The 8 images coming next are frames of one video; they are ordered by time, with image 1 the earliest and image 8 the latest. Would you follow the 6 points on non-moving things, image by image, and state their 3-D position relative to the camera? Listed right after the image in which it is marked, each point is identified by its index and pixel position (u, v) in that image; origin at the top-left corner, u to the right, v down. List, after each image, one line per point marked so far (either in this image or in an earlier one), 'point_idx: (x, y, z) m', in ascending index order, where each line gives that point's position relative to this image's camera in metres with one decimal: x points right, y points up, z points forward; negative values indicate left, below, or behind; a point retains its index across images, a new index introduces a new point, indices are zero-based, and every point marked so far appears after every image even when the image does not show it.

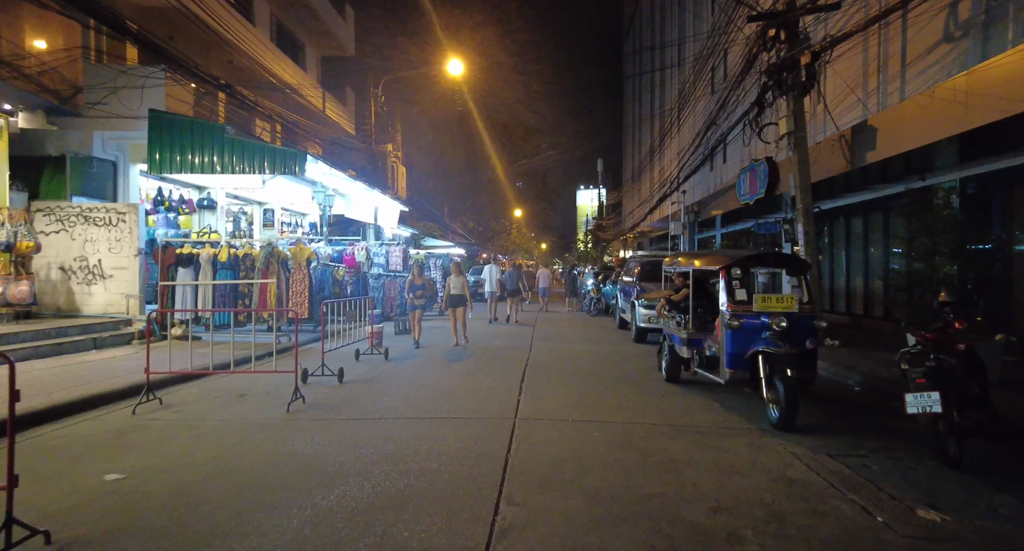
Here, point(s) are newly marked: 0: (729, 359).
0: (+2.4, -0.9, +6.1) m
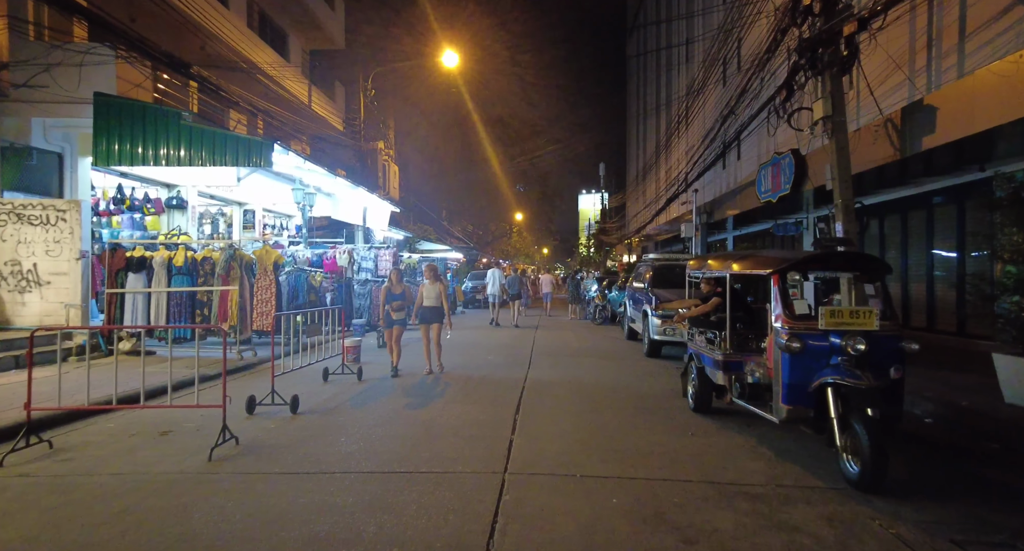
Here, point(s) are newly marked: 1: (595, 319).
0: (+2.3, -1.0, +4.6) m
1: (+2.8, -1.5, +18.9) m
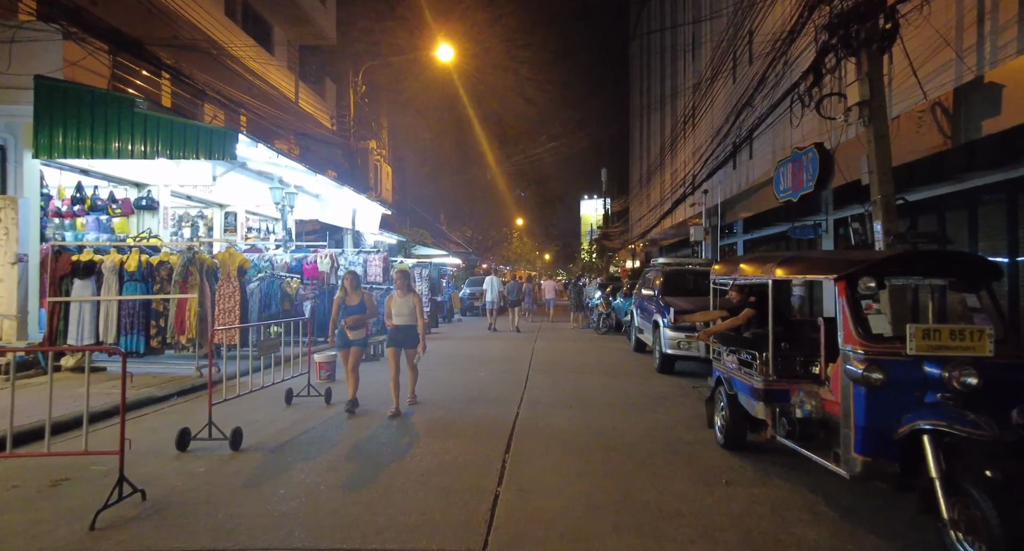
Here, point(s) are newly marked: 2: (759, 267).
0: (+2.2, -1.0, +3.4) m
1: (+2.8, -1.7, +17.7) m
2: (+2.3, +0.1, +5.2) m
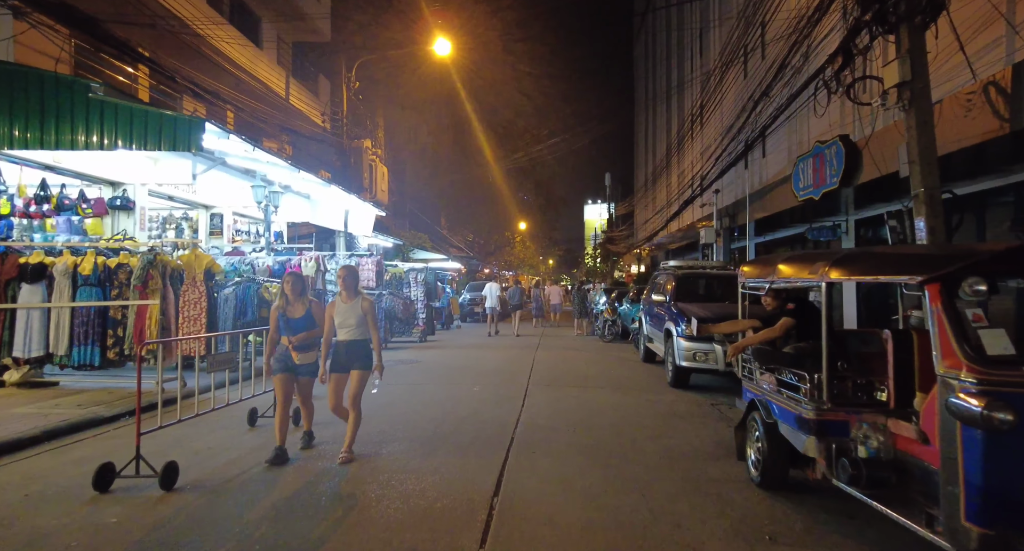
0: (+2.1, -1.0, +2.5) m
1: (+2.8, -1.8, +16.8) m
2: (+2.2, +0.1, +4.2) m
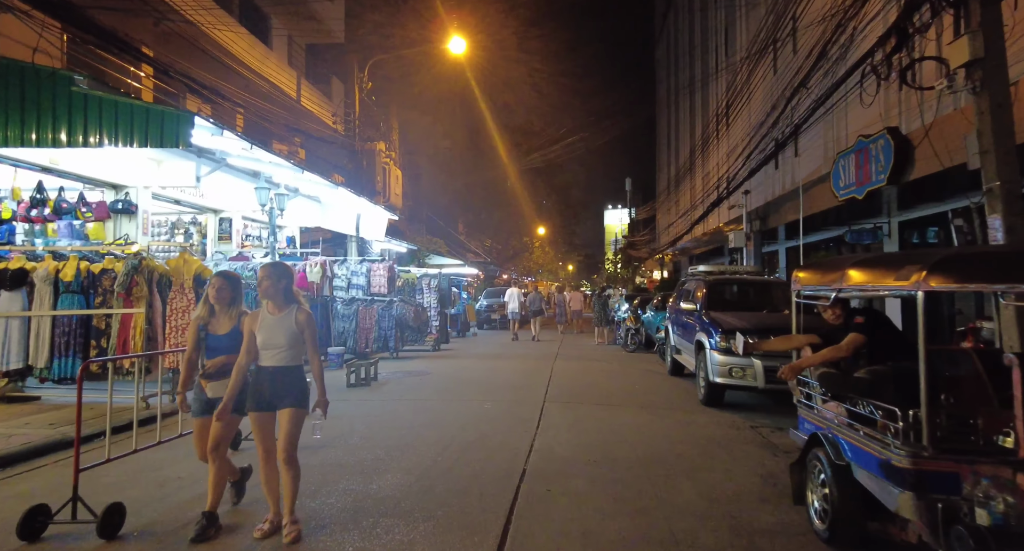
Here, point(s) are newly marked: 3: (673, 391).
0: (+2.1, -1.0, +1.6) m
1: (+3.3, -2.0, +15.9) m
2: (+2.3, 0.0, +3.4) m
3: (+2.7, -1.9, +9.2) m
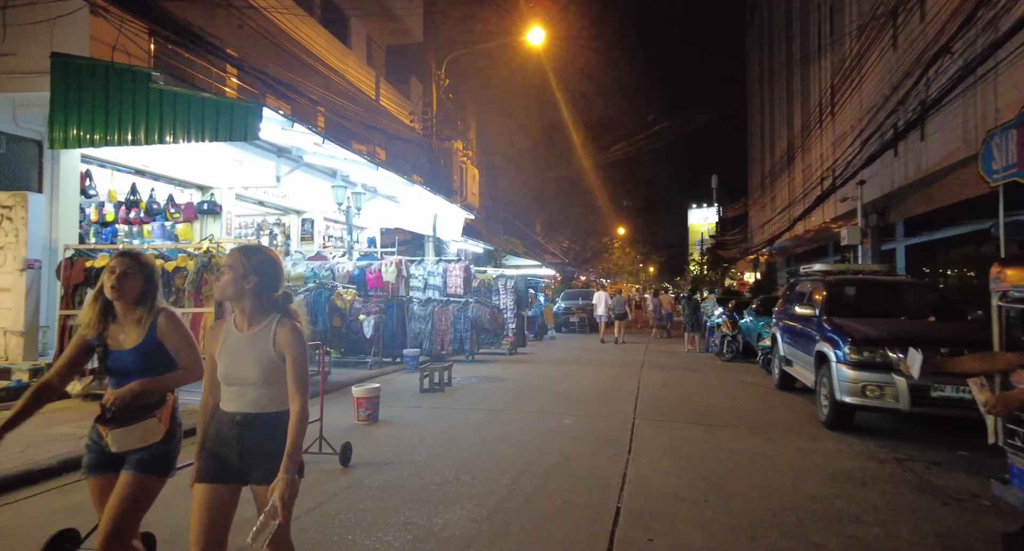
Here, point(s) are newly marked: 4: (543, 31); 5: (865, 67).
0: (+2.3, -1.0, +0.5) m
1: (+5.4, -2.0, +14.4) m
2: (+2.7, +0.1, +2.2) m
3: (+3.9, -1.9, +7.9) m
4: (+0.9, +7.1, +16.0) m
5: (+10.4, +6.1, +16.2) m
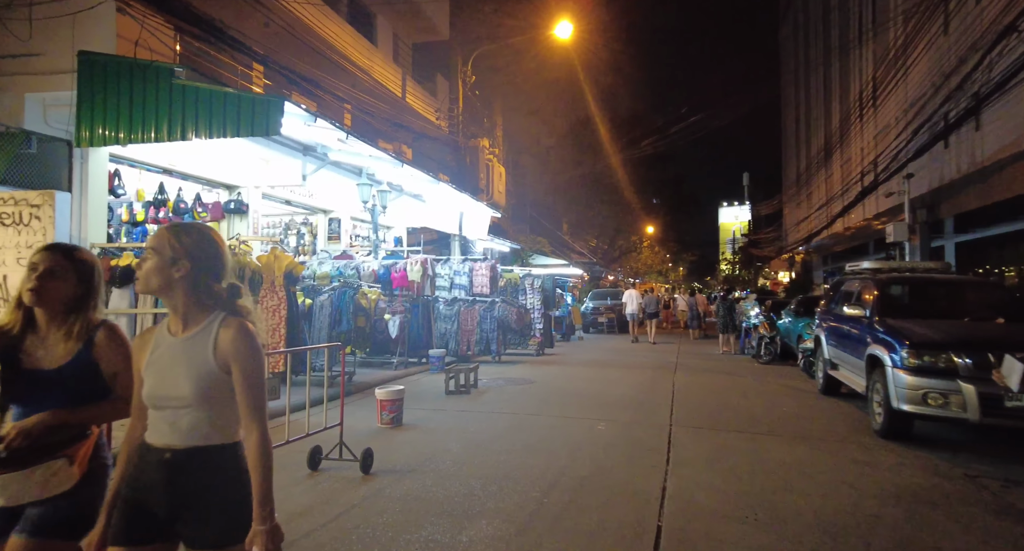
0: (+2.3, -1.0, 0.0) m
1: (+6.1, -2.0, +13.8) m
2: (+2.8, +0.1, +1.7) m
3: (+4.3, -1.9, +7.4) m
4: (+1.7, +7.1, +15.6) m
5: (+11.1, +6.1, +15.3) m
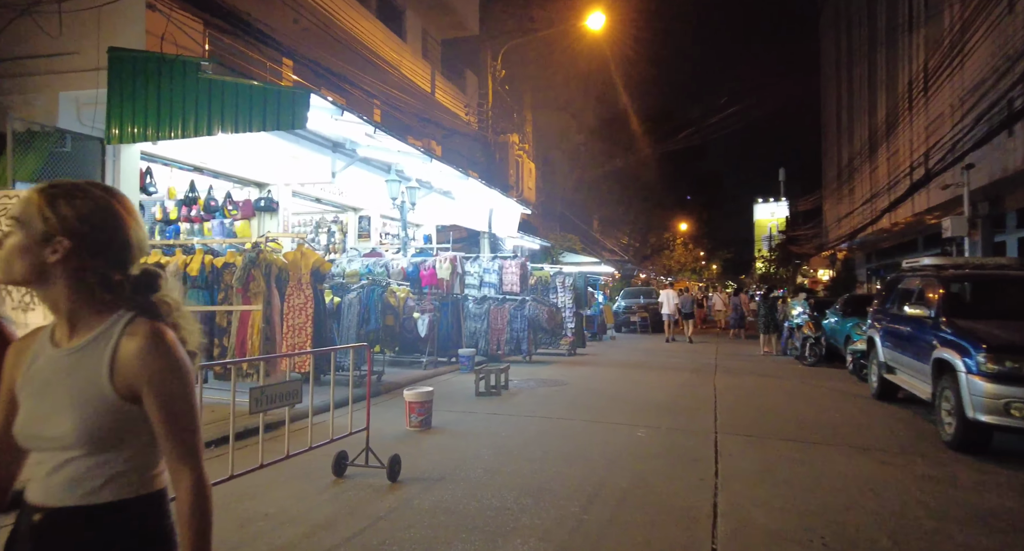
0: (+2.3, -1.0, -0.4) m
1: (+6.9, -1.9, +13.1) m
2: (+3.0, +0.1, +1.2) m
3: (+4.7, -1.8, +6.8) m
4: (+2.5, +7.2, +15.2) m
5: (+11.9, +6.2, +14.4) m
